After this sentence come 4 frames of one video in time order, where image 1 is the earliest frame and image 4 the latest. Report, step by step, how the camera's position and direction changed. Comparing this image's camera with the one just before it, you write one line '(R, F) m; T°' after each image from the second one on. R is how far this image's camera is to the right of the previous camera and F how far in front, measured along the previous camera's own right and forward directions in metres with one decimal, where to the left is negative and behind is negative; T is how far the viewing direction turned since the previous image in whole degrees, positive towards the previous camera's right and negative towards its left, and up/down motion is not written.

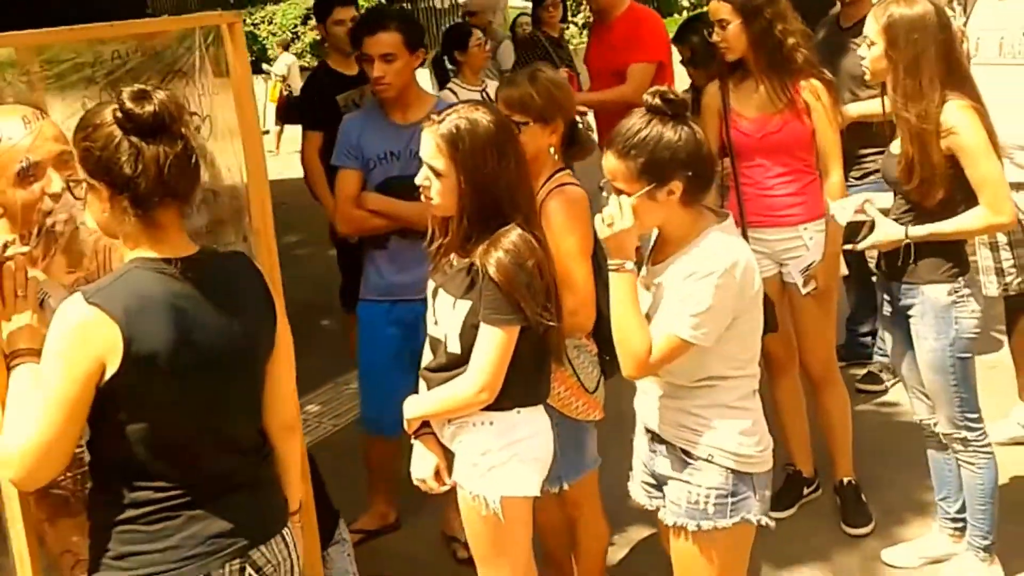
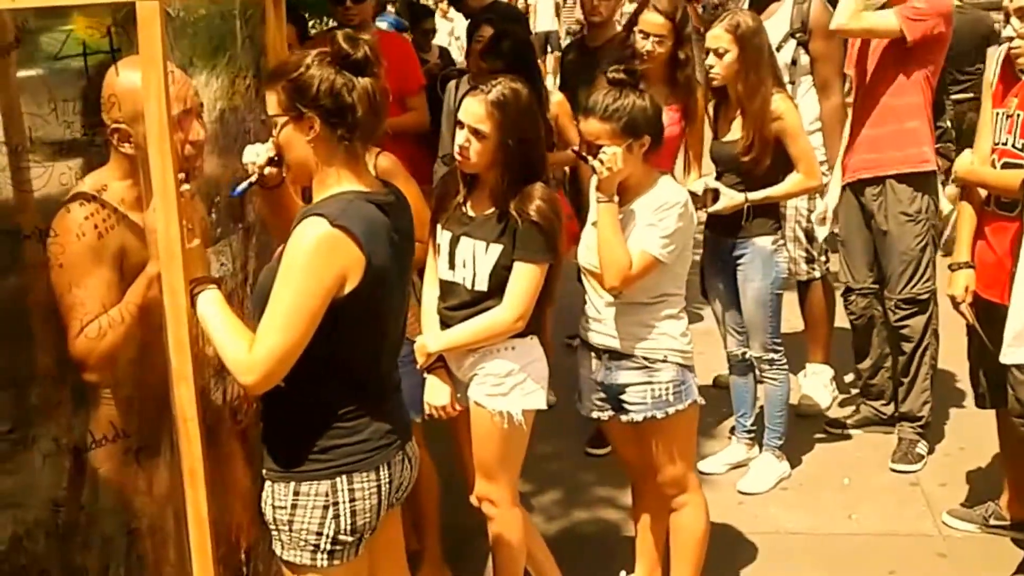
(-1.4, -0.3) m; +24°
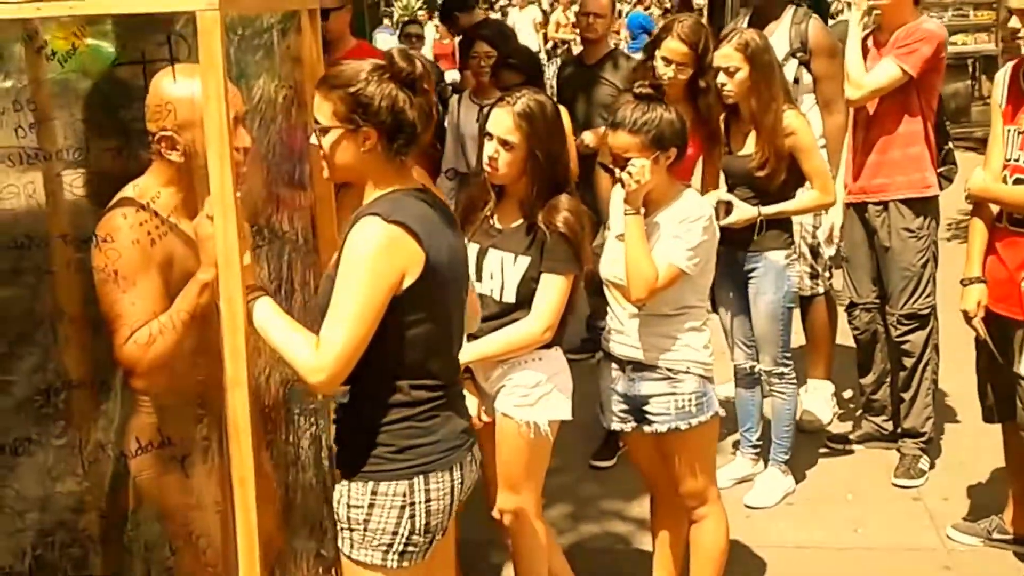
(-0.2, 0.0) m; +2°
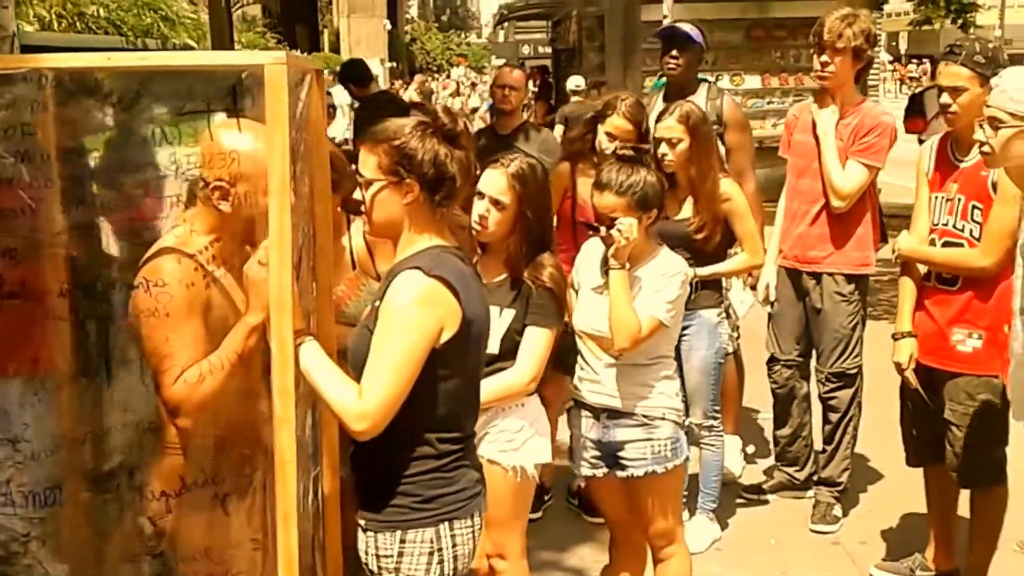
(-0.5, -0.1) m; +9°
